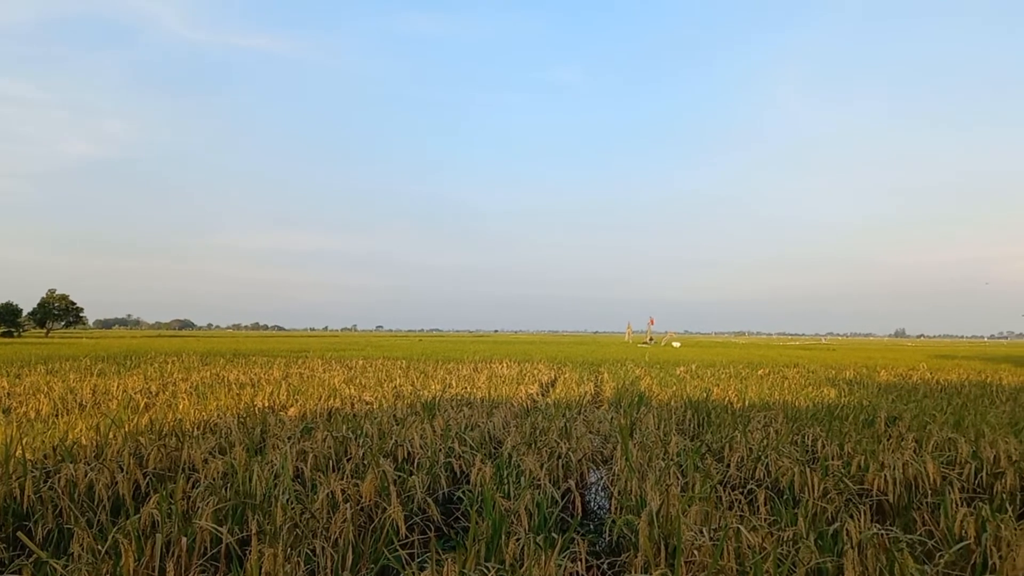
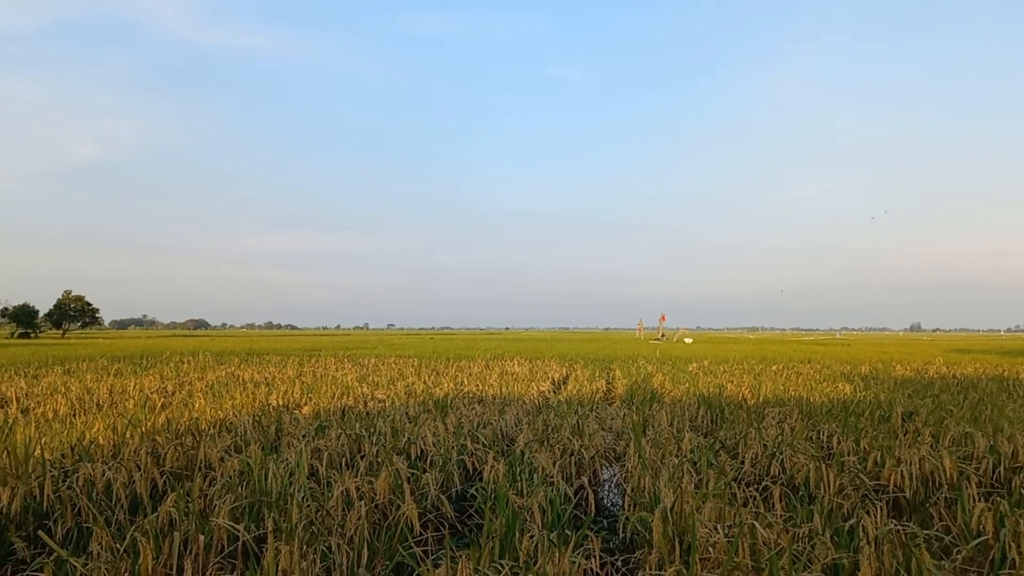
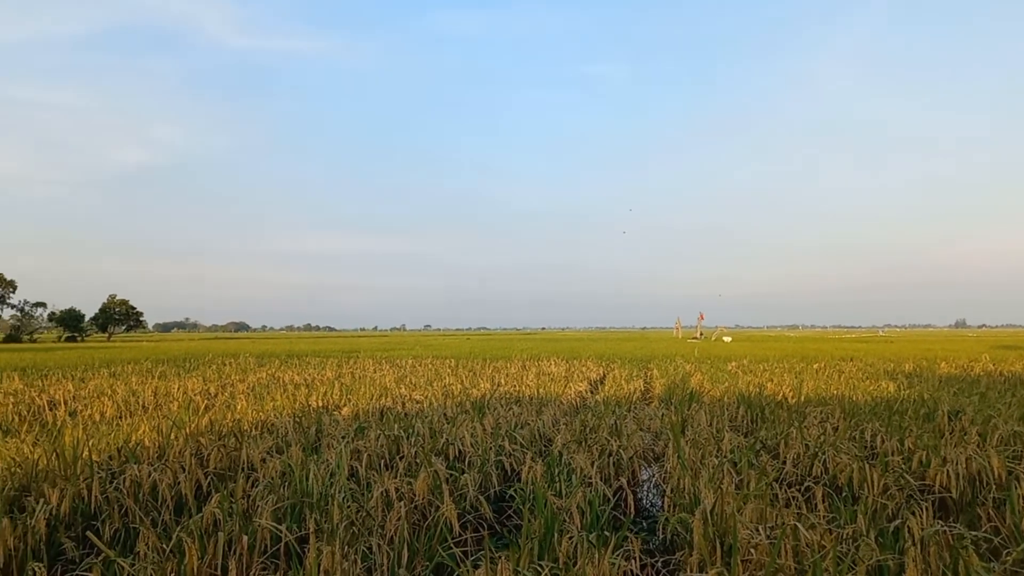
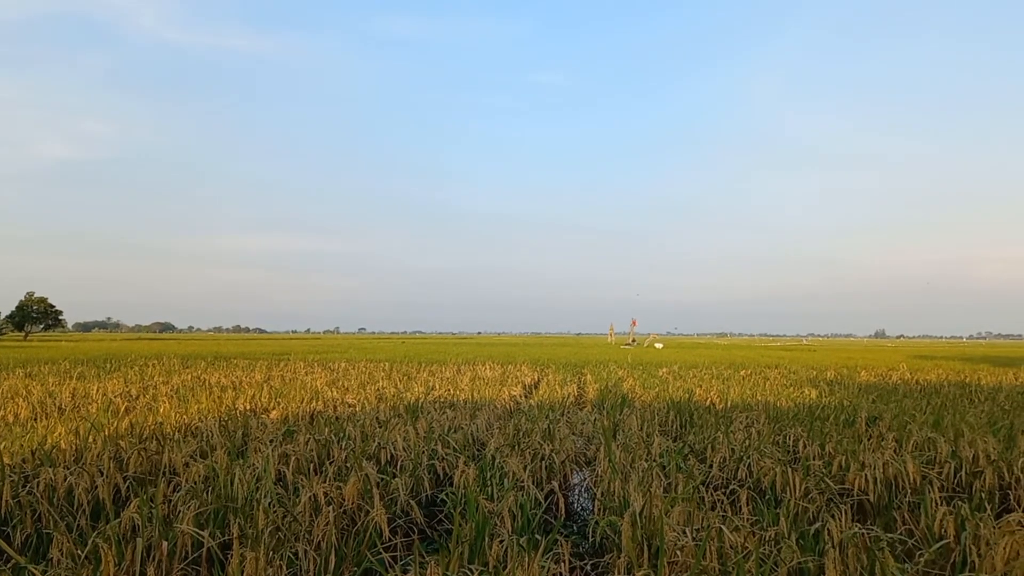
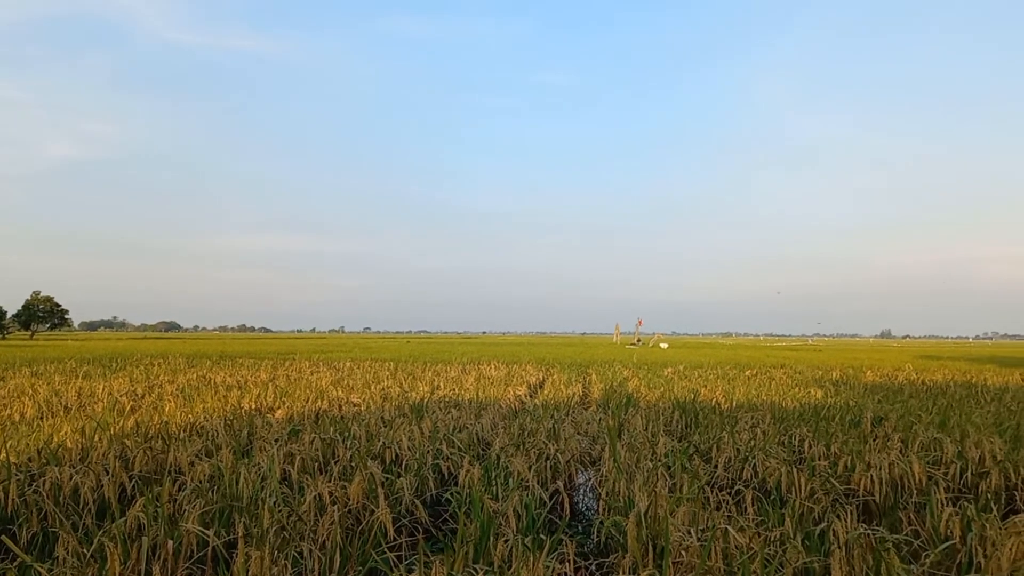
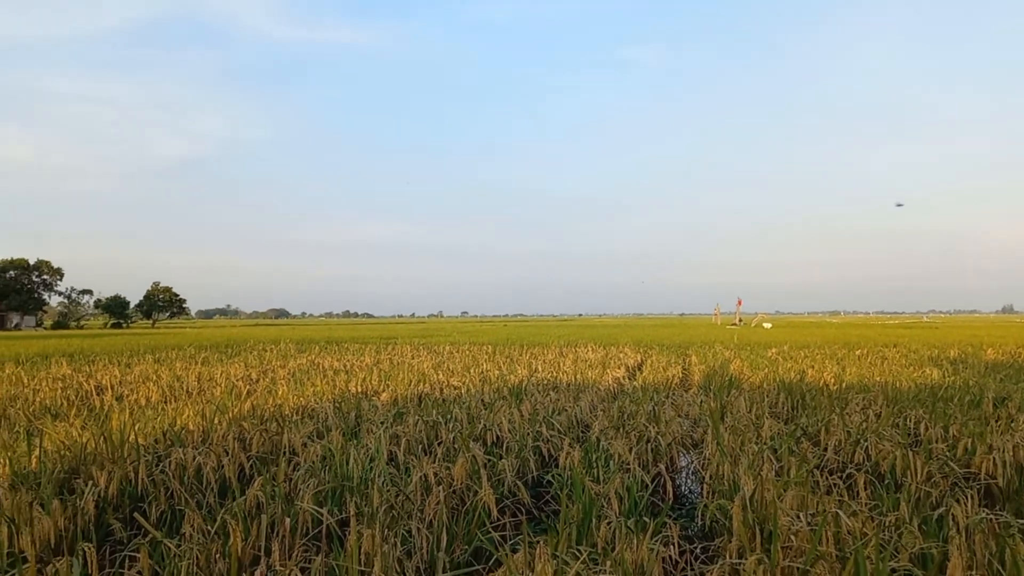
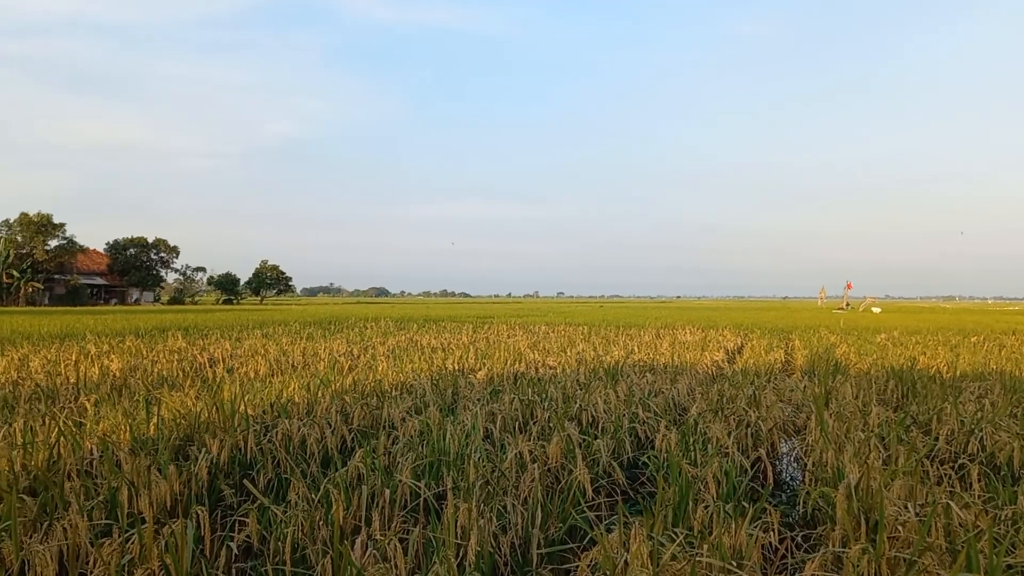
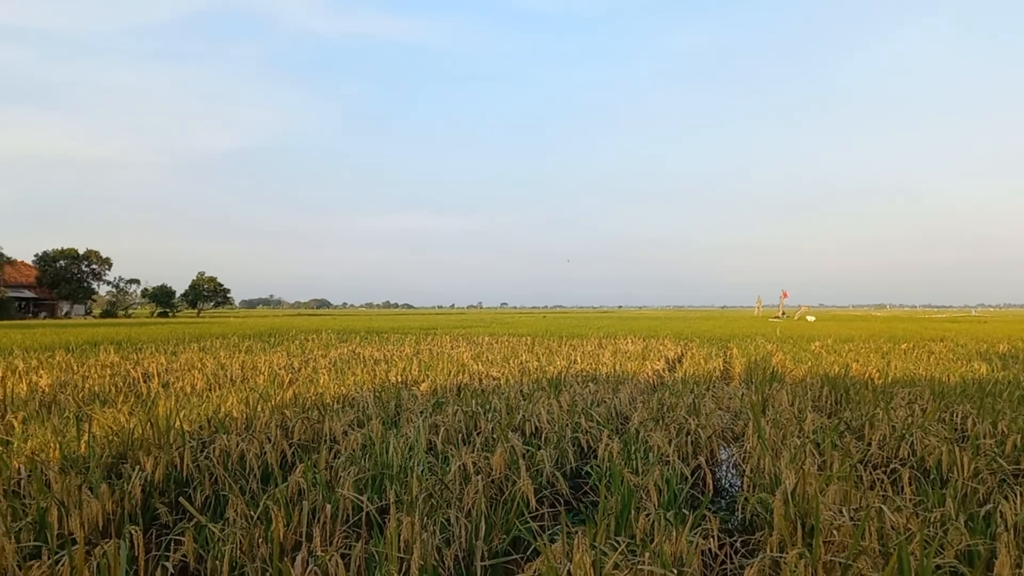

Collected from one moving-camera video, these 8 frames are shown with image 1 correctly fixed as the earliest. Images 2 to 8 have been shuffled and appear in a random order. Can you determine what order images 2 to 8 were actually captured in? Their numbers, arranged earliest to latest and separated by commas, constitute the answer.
5, 4, 2, 3, 6, 8, 7
